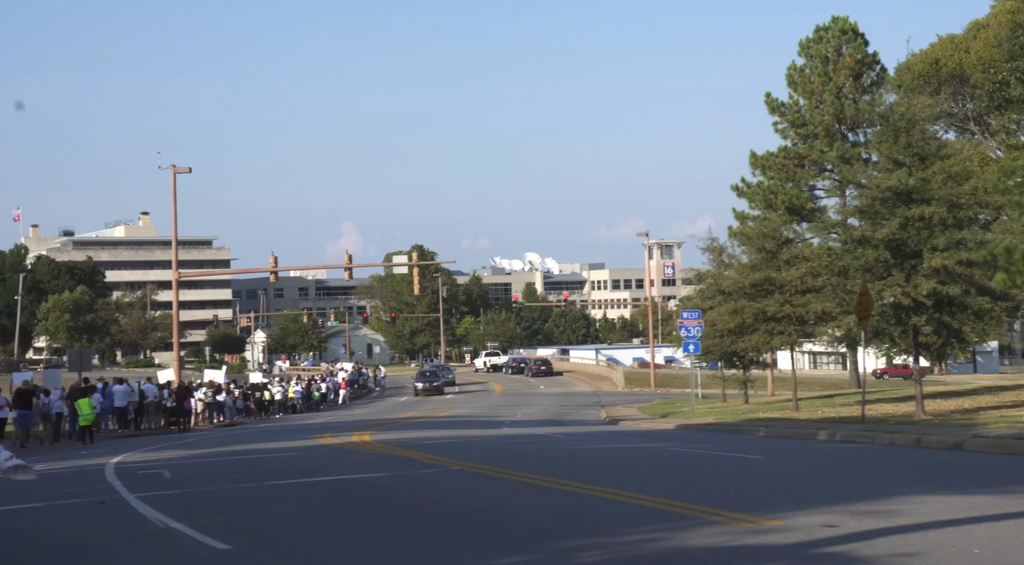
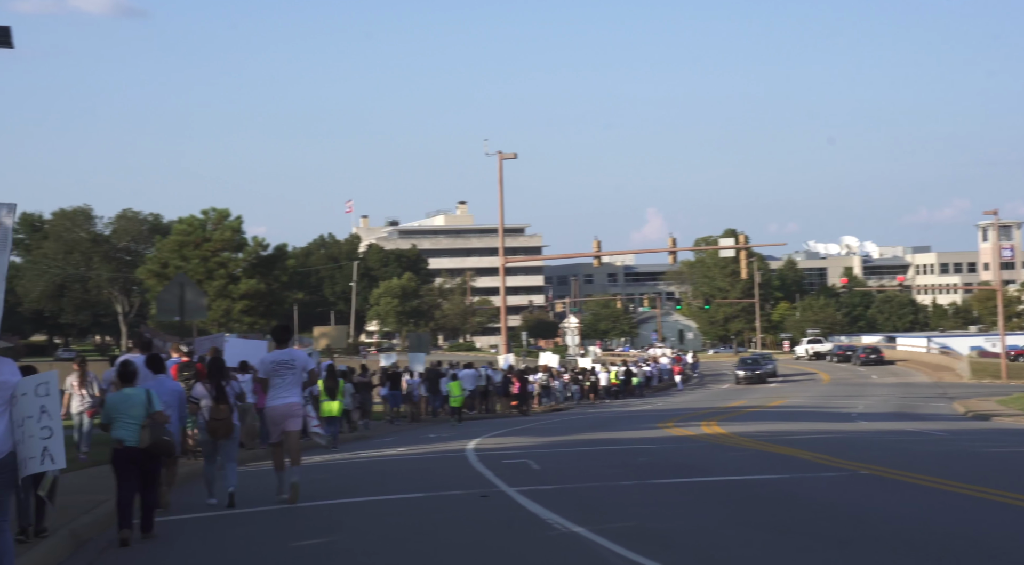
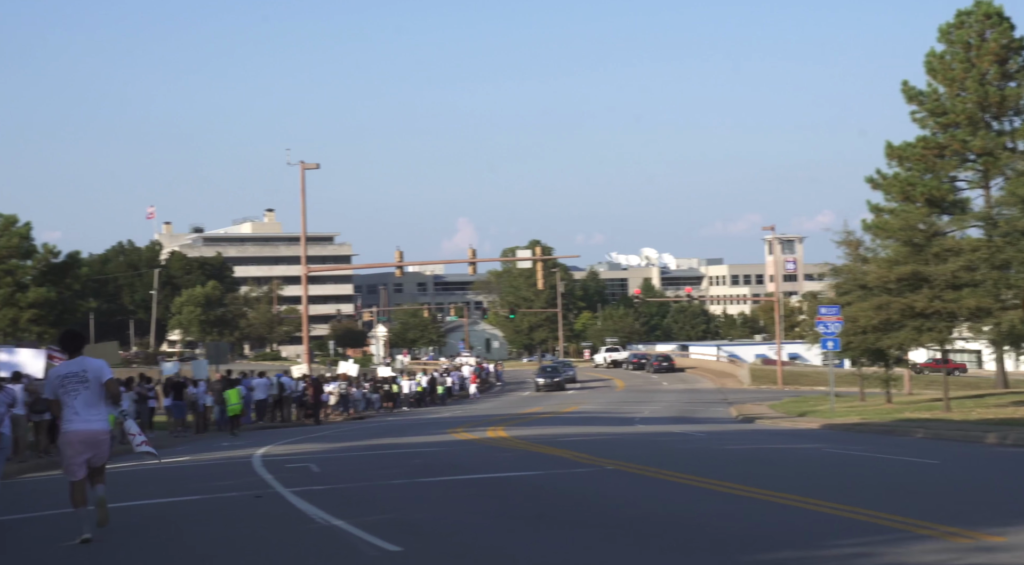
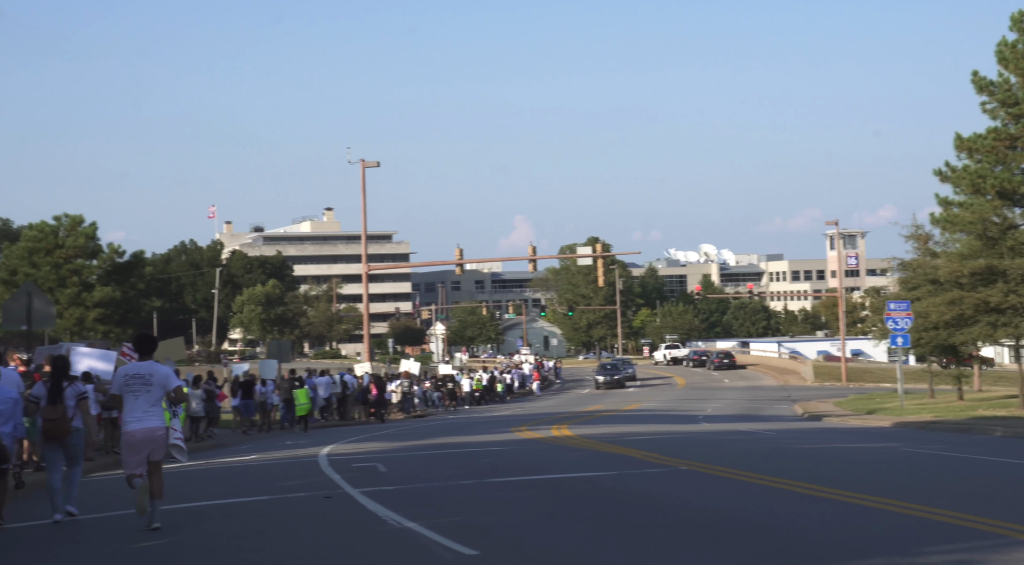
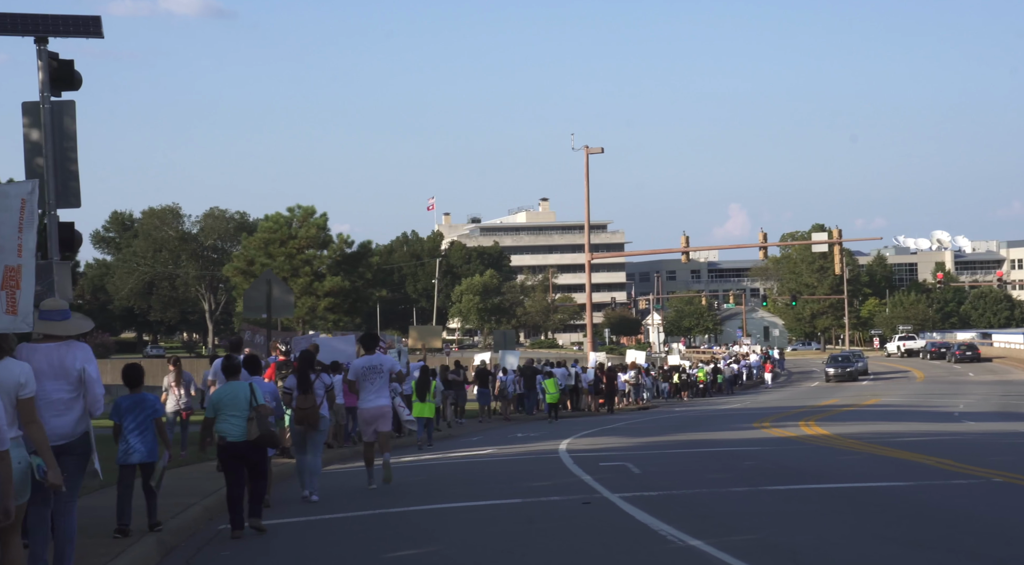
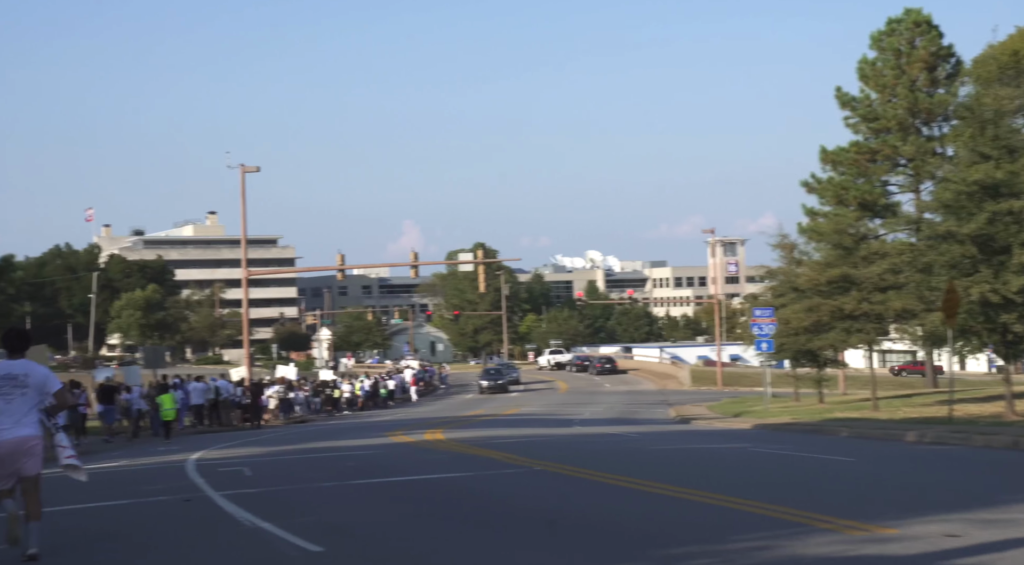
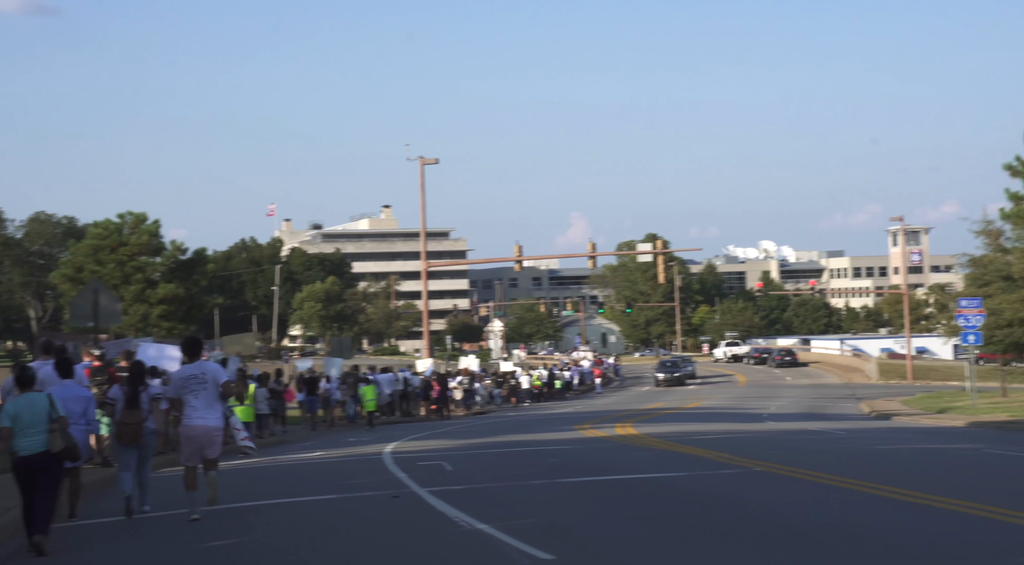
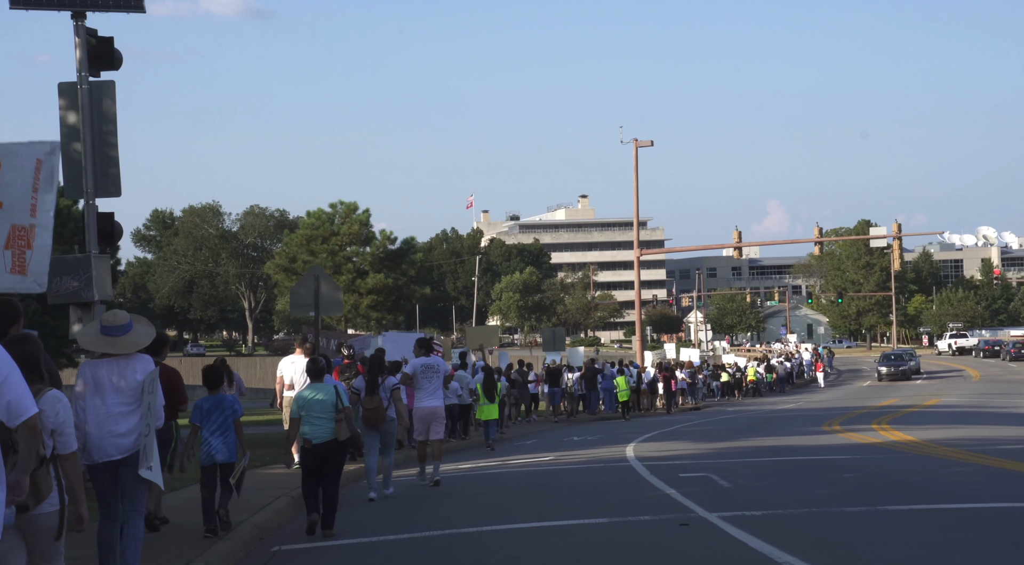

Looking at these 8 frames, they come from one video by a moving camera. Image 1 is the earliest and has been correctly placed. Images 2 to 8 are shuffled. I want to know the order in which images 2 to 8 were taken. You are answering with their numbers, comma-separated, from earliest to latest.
6, 3, 4, 7, 2, 5, 8
